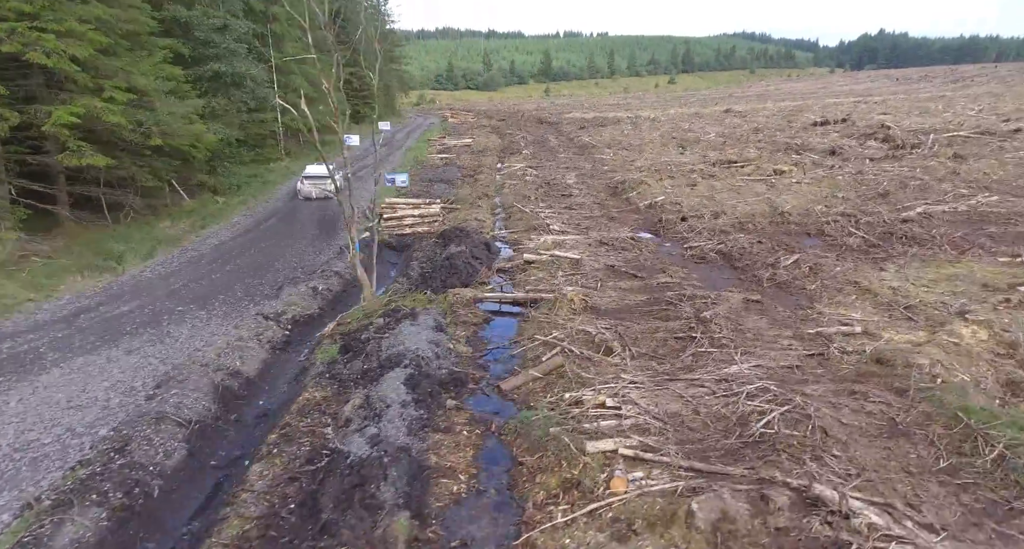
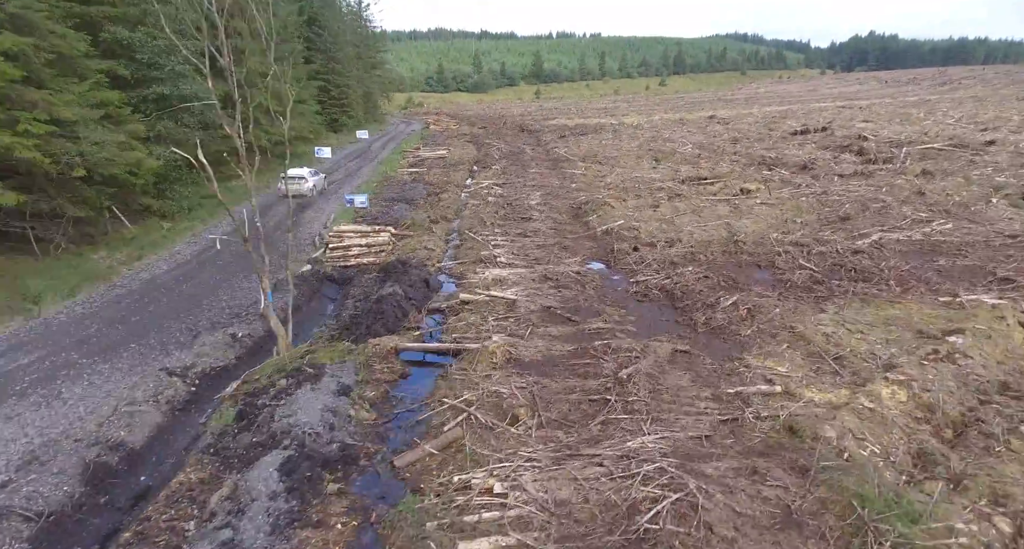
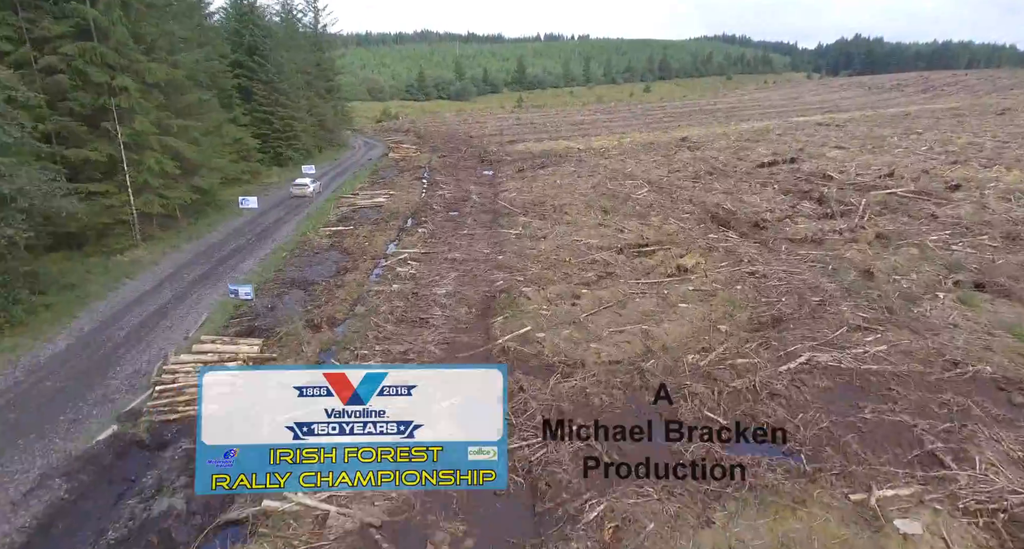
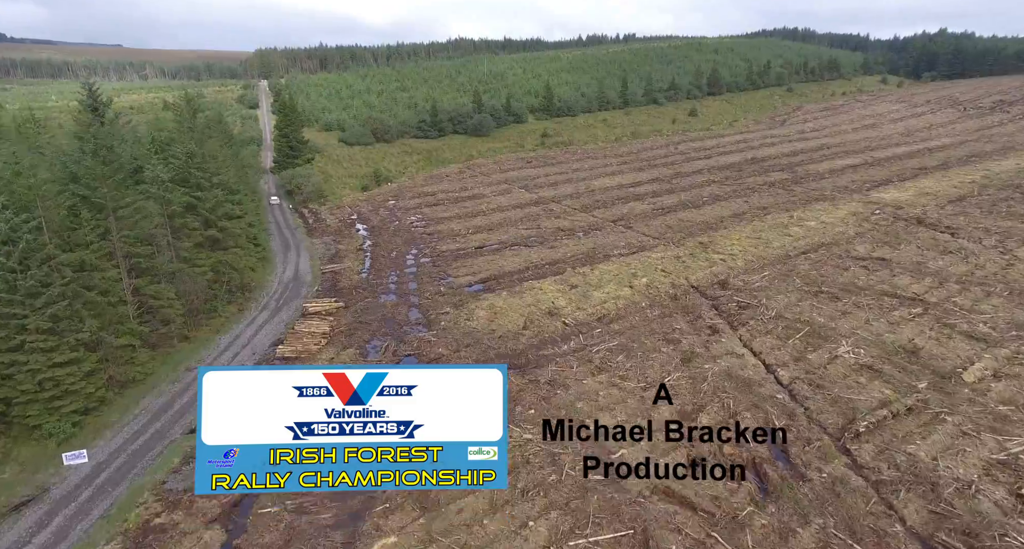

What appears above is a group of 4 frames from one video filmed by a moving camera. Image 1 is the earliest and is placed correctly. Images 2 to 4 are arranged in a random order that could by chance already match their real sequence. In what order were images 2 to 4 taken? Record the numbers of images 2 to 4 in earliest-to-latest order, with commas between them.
2, 3, 4
